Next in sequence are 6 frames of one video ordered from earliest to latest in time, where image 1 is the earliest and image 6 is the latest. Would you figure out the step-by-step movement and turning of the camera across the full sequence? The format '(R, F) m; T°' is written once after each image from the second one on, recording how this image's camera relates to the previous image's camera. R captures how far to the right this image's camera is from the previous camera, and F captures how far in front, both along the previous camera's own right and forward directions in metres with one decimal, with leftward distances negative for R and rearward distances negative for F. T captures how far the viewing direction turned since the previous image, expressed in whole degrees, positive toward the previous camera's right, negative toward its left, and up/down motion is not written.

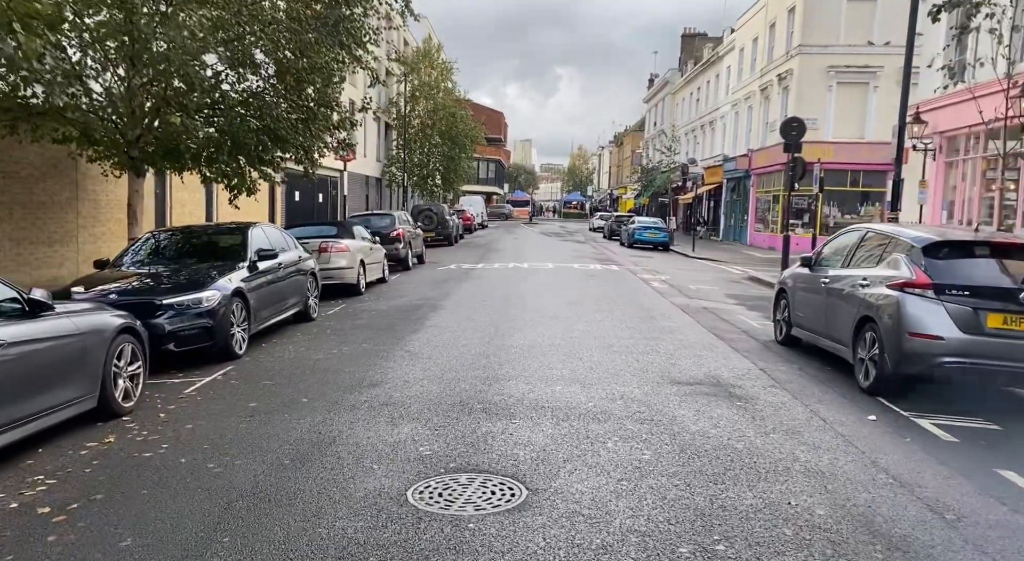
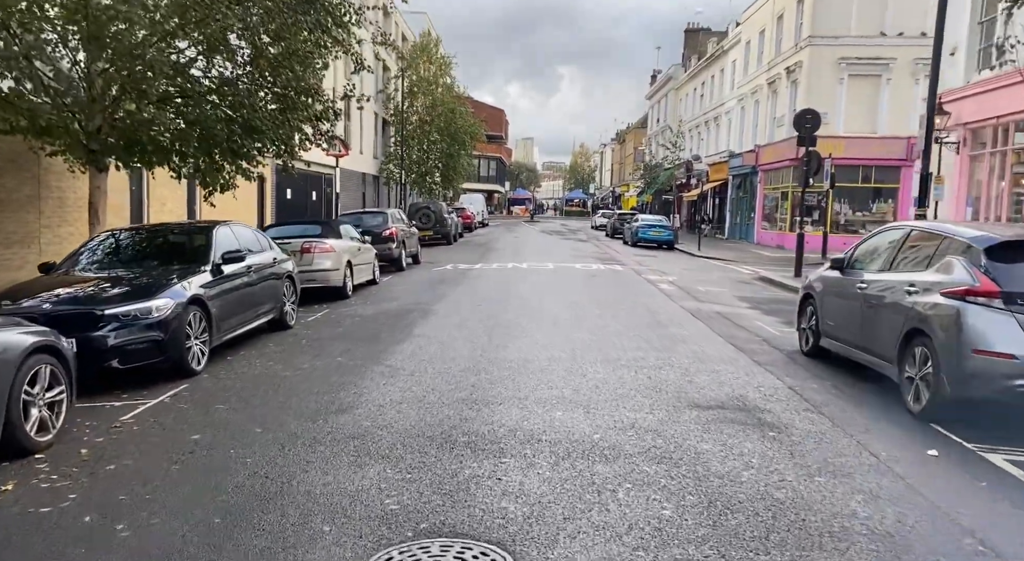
(+0.1, +1.0) m; 0°
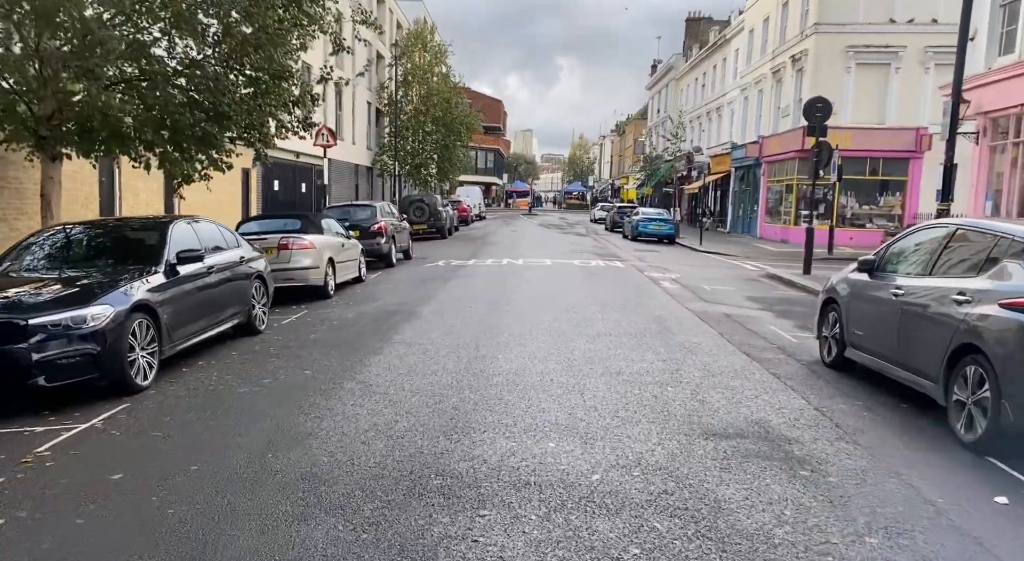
(+0.1, +0.9) m; 0°
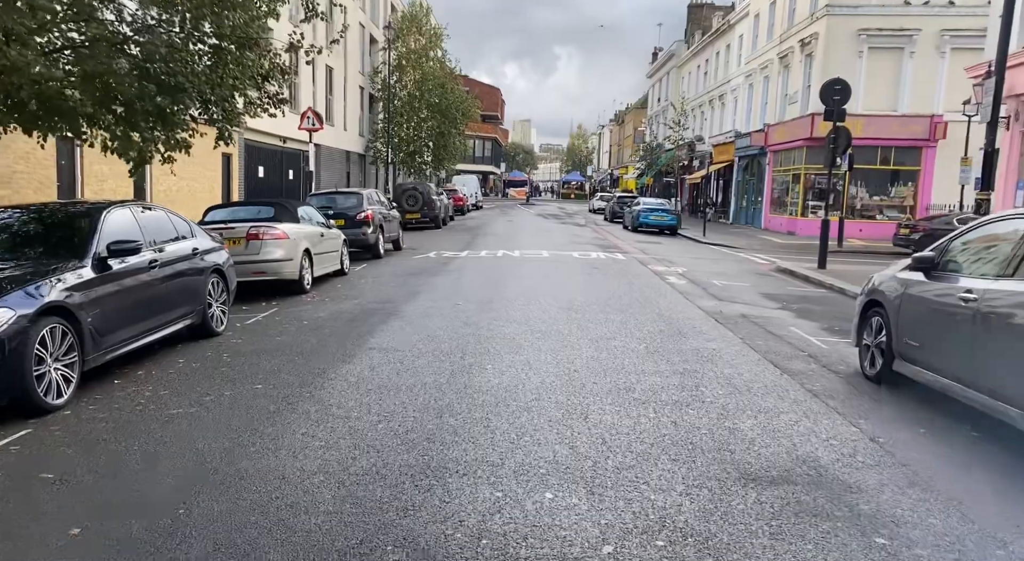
(+0.1, +1.1) m; 0°
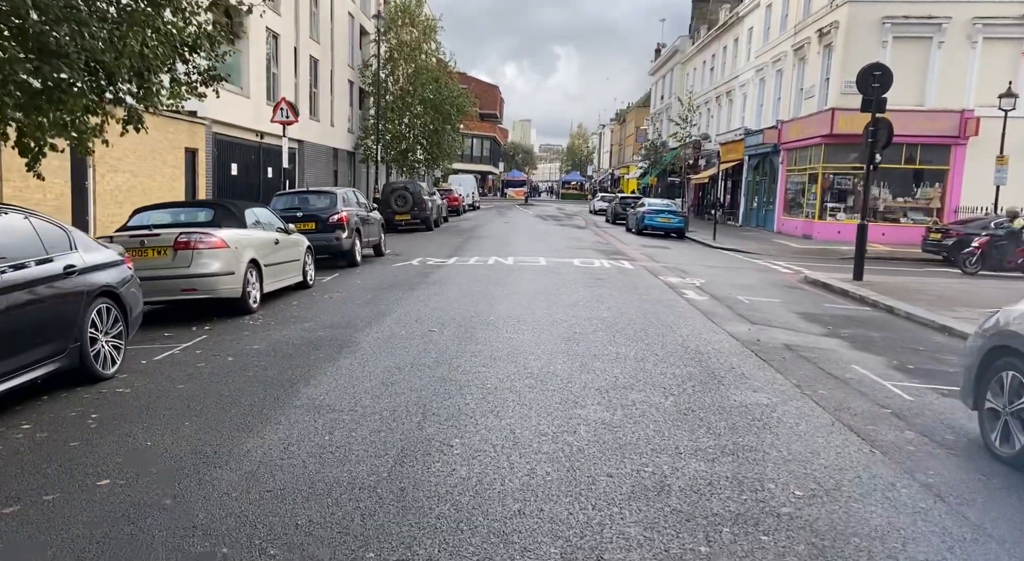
(+0.1, +2.0) m; 0°
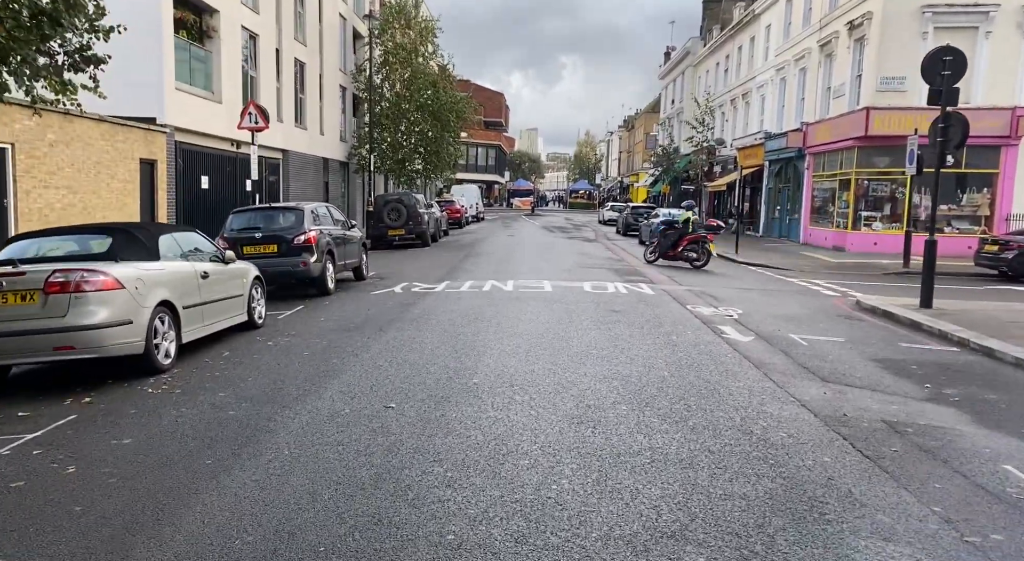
(+0.2, +2.4) m; -1°
